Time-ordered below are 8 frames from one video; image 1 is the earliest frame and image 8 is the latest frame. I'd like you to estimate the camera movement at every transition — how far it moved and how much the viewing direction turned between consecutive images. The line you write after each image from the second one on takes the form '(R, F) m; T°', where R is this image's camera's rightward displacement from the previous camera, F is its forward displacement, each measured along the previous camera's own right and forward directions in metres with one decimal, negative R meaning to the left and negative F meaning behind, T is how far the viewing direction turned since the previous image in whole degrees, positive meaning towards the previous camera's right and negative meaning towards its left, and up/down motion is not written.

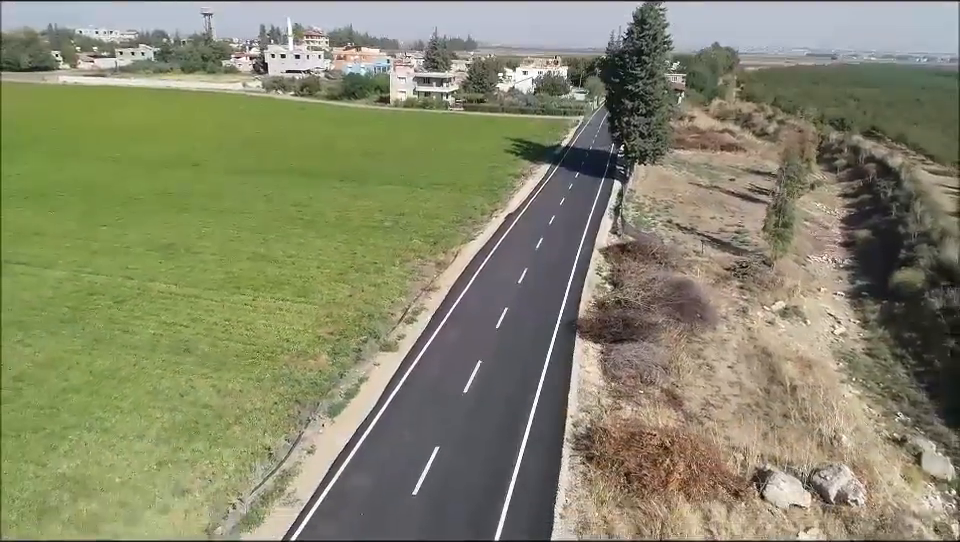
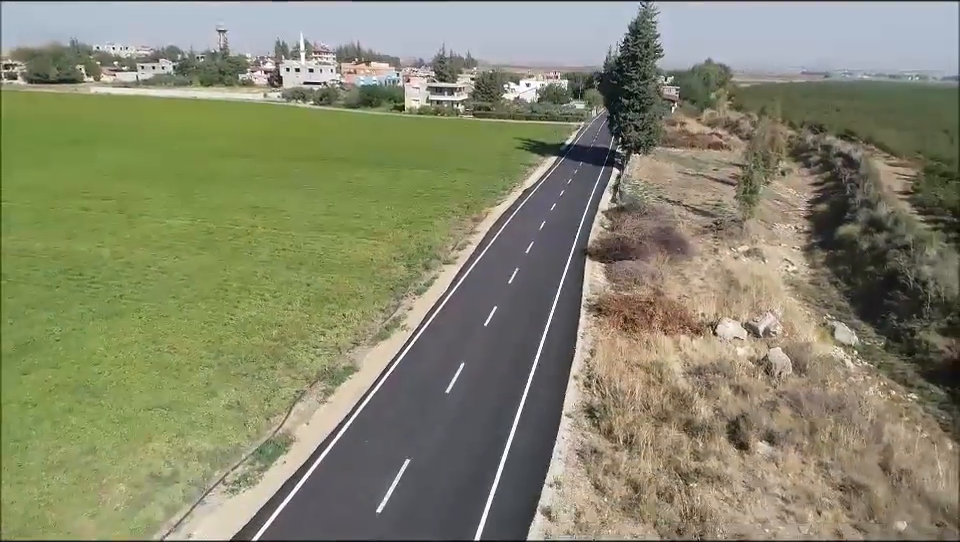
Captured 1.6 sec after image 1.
(-1.5, -6.9) m; 0°
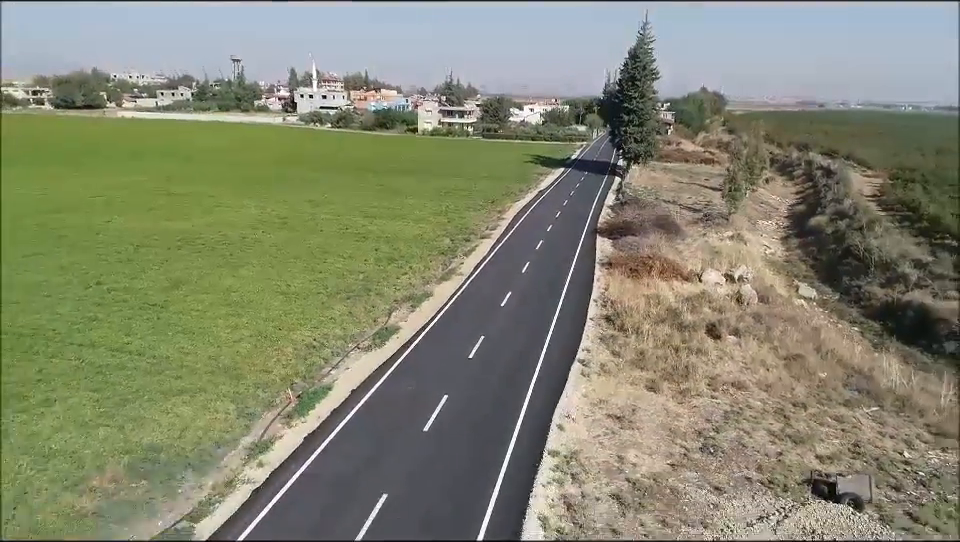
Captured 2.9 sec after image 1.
(-1.5, -5.8) m; 0°
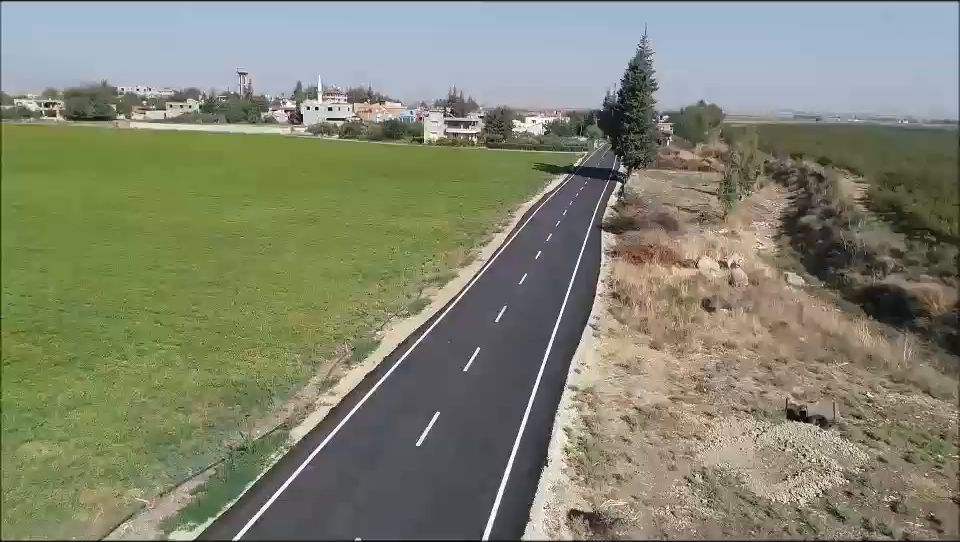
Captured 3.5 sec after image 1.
(-0.7, -2.7) m; 0°
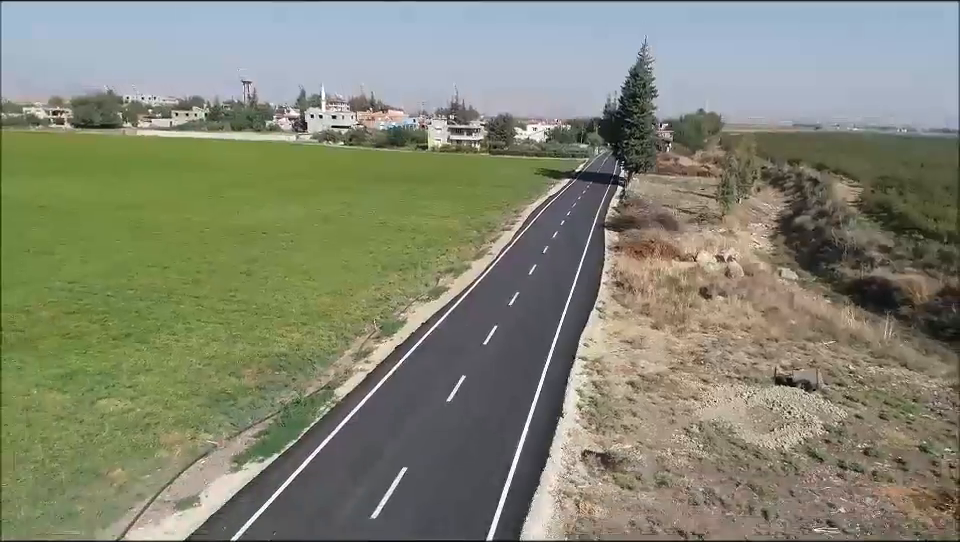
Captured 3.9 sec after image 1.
(-0.5, -1.7) m; 0°
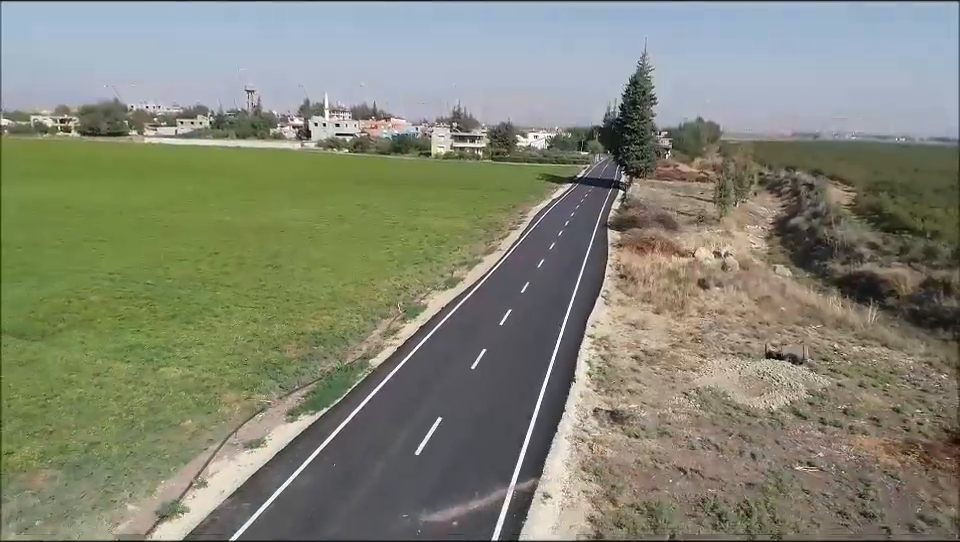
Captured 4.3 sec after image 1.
(-0.5, -1.7) m; 0°
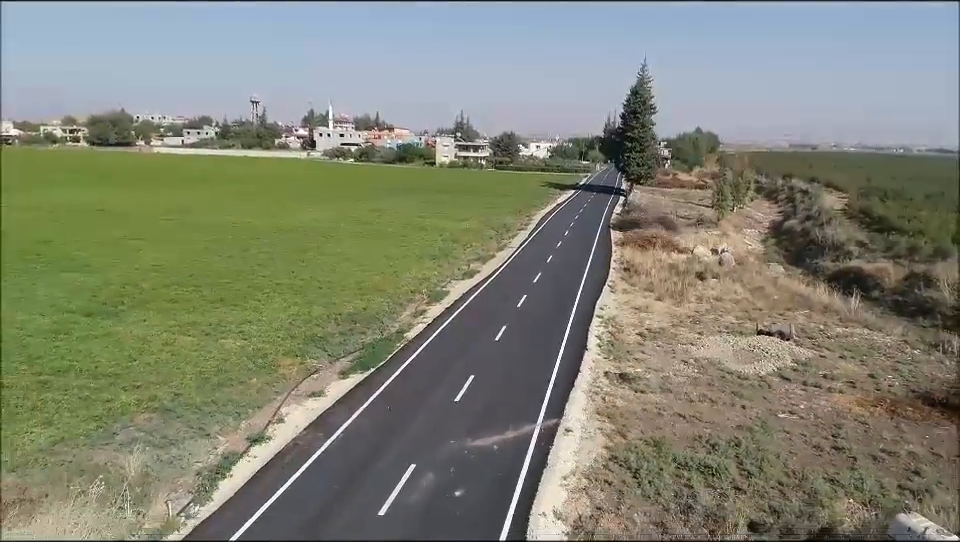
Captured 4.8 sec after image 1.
(-0.6, -2.1) m; 0°
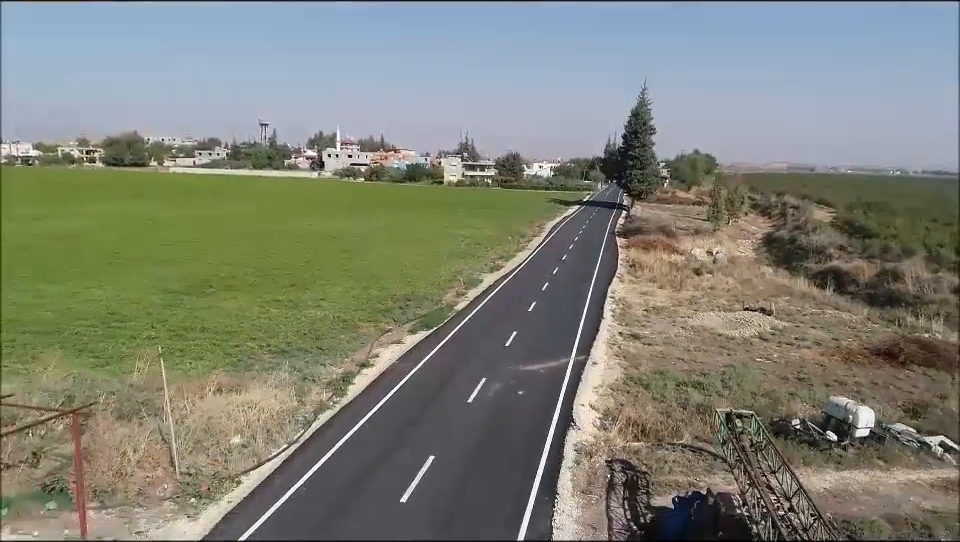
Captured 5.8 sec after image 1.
(-1.2, -4.1) m; 0°
